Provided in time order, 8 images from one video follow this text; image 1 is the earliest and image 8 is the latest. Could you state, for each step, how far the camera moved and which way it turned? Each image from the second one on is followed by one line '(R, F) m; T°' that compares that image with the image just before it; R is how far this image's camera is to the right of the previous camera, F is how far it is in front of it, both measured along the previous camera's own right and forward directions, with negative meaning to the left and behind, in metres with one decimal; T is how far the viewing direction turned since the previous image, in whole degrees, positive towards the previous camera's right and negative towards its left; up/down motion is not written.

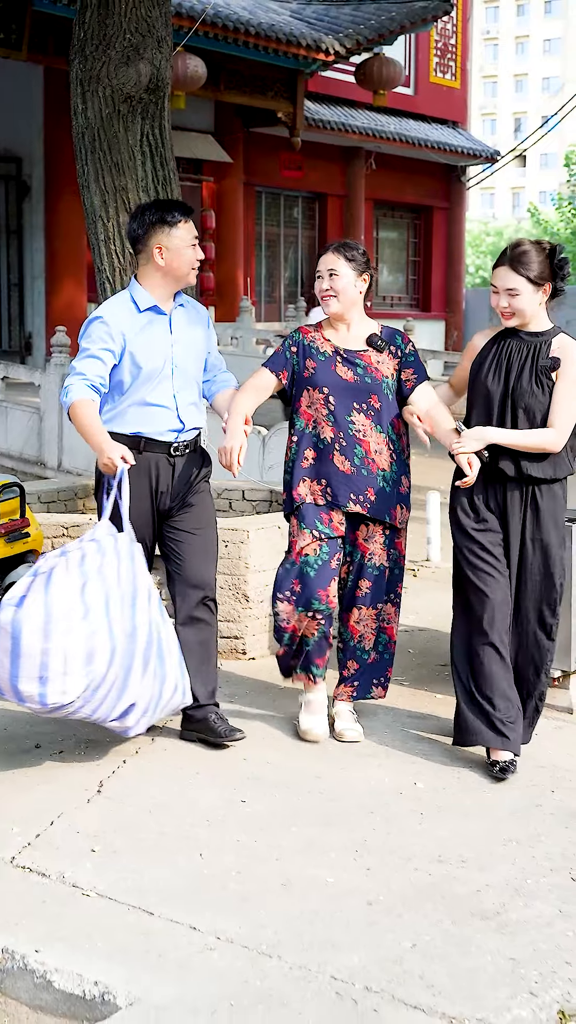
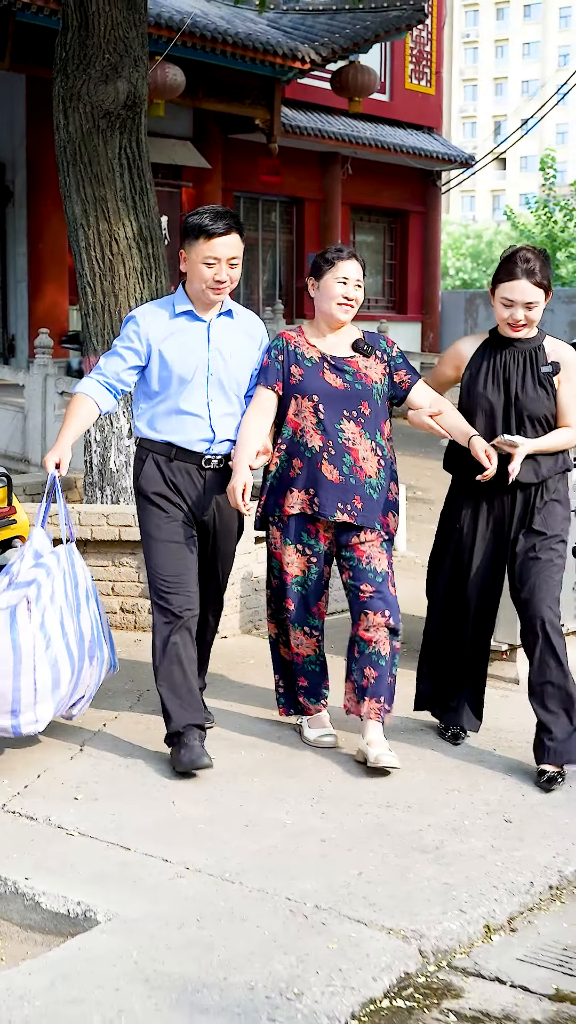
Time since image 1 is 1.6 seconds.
(0.0, -0.4) m; +1°
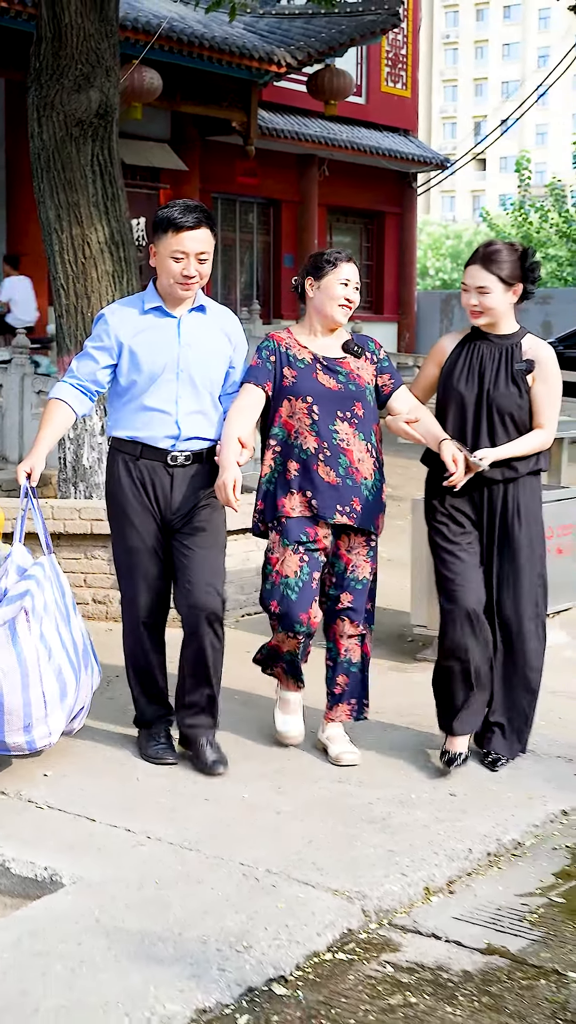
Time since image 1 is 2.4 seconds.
(+0.1, -0.2) m; +1°
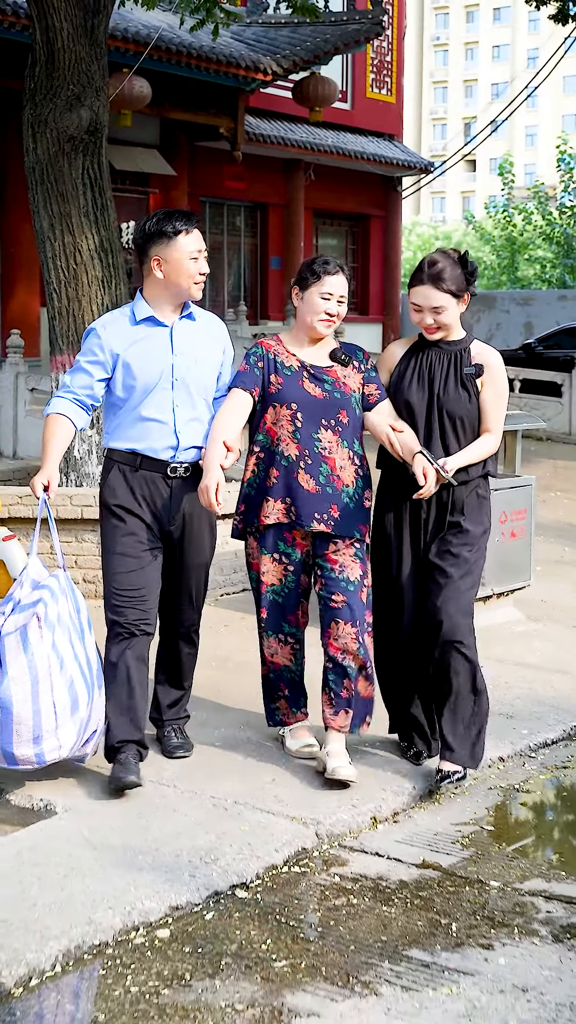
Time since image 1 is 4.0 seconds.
(+0.1, -0.5) m; 0°
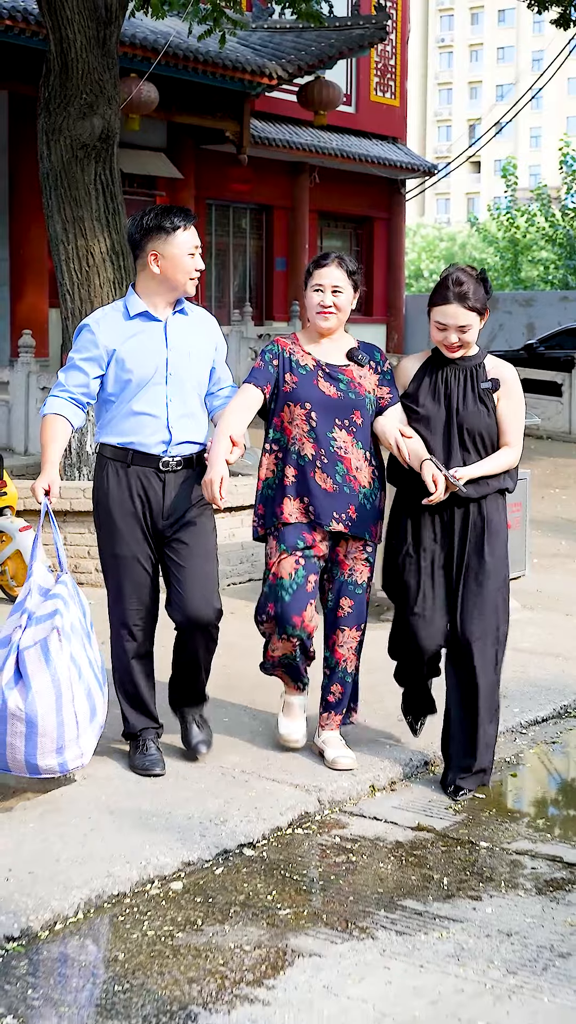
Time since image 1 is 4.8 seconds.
(0.0, -0.2) m; 0°
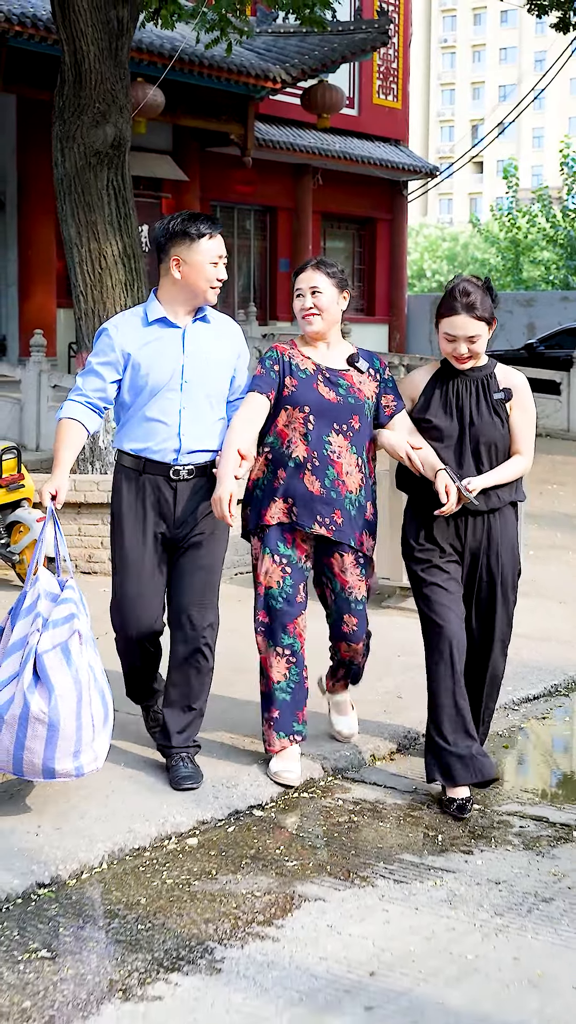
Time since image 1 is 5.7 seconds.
(0.0, -0.3) m; 0°
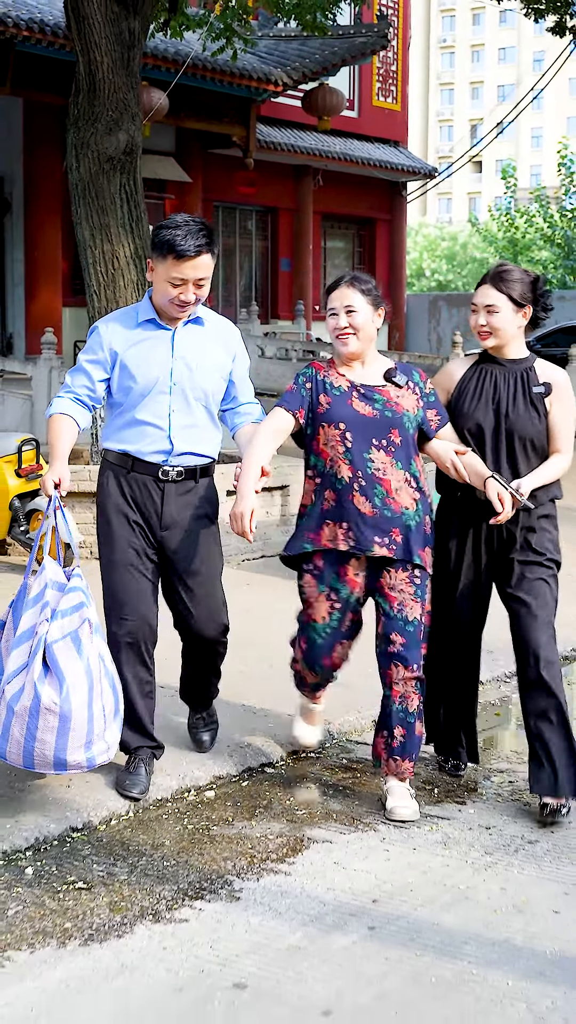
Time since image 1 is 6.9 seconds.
(0.0, -0.3) m; 0°
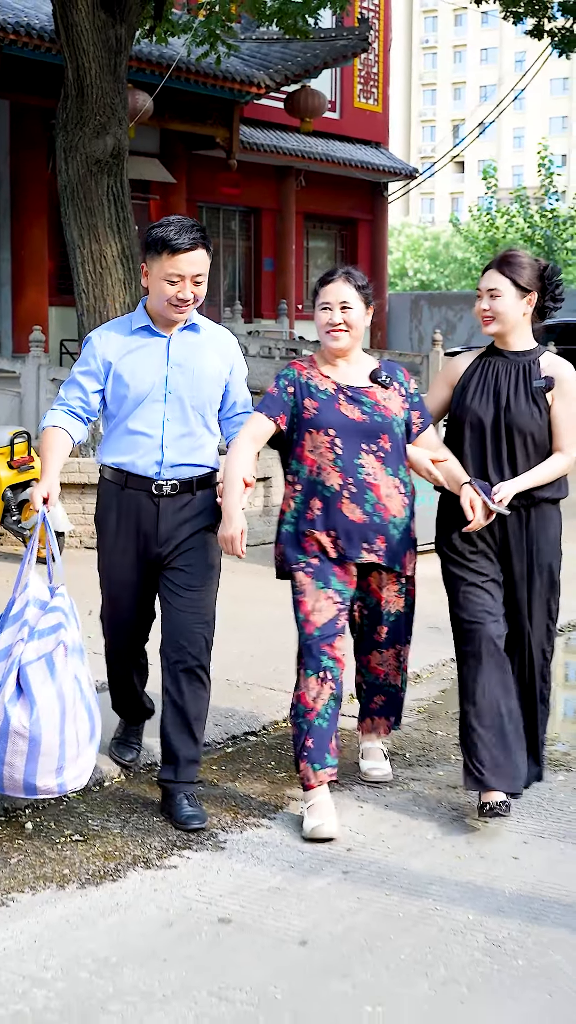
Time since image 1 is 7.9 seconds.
(0.0, -0.3) m; +1°
